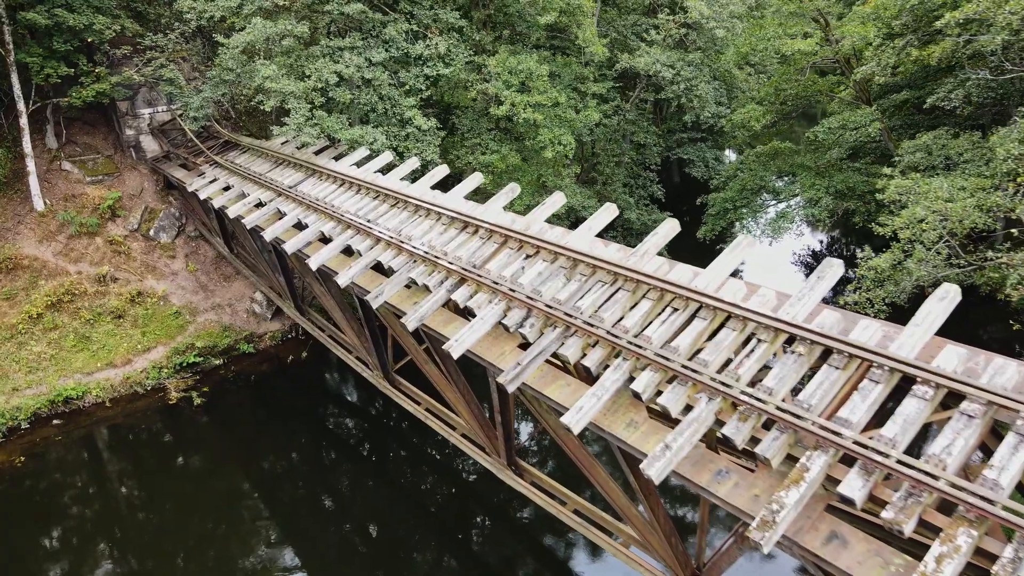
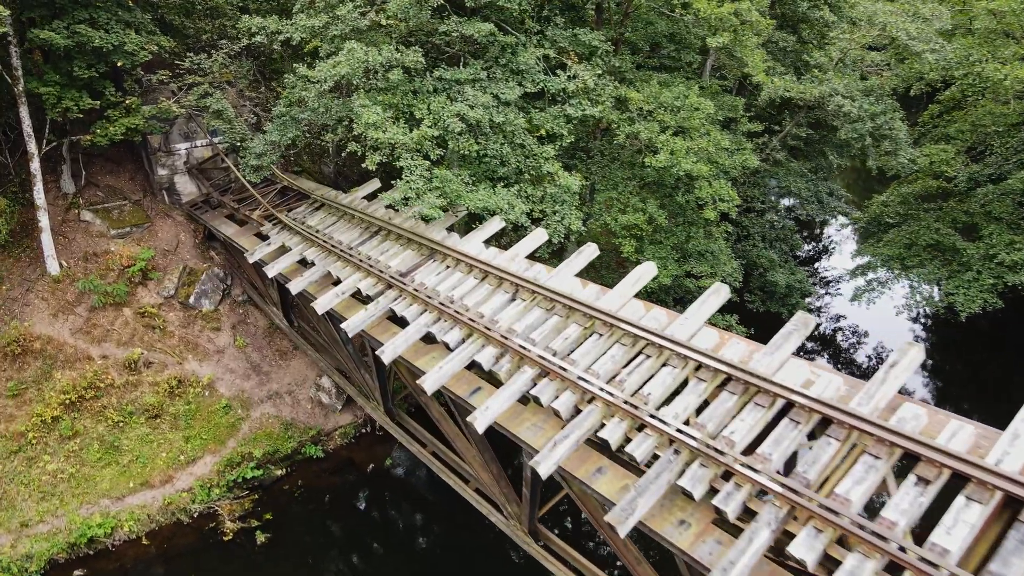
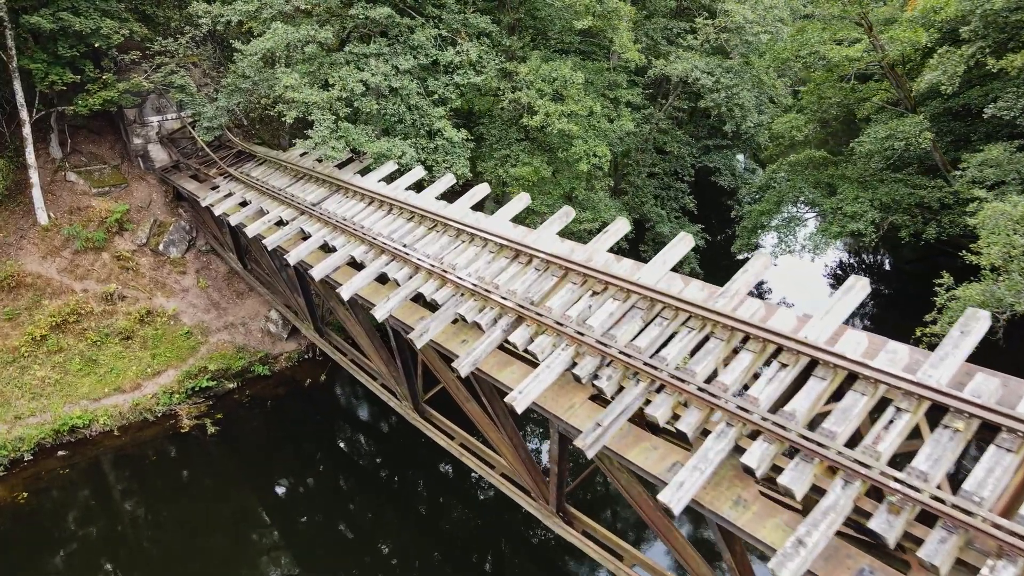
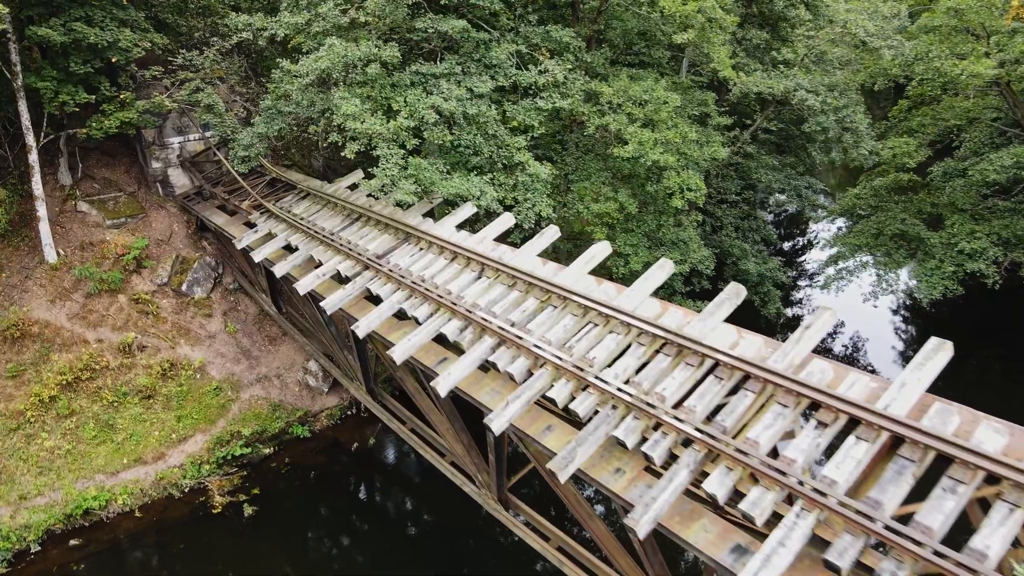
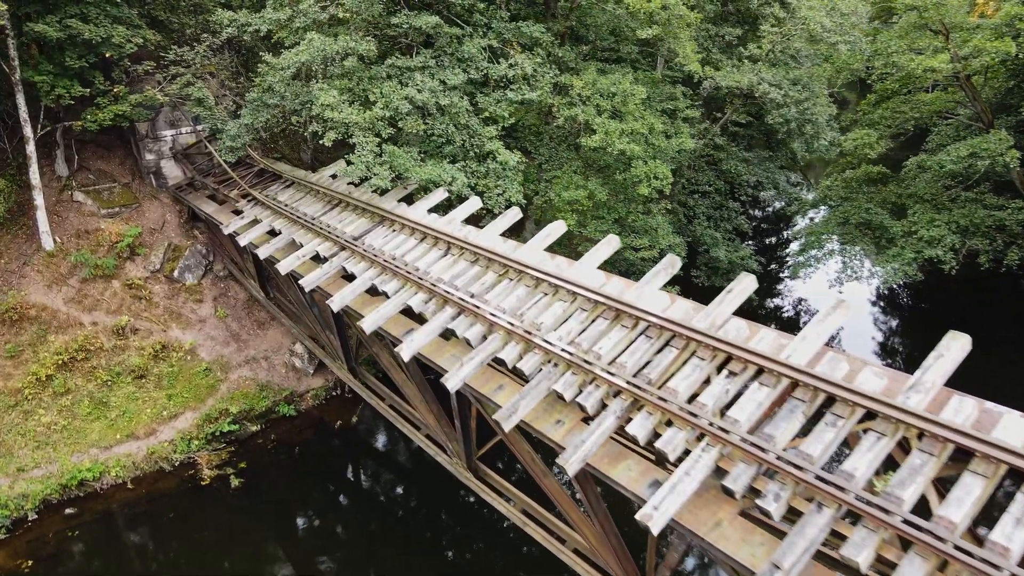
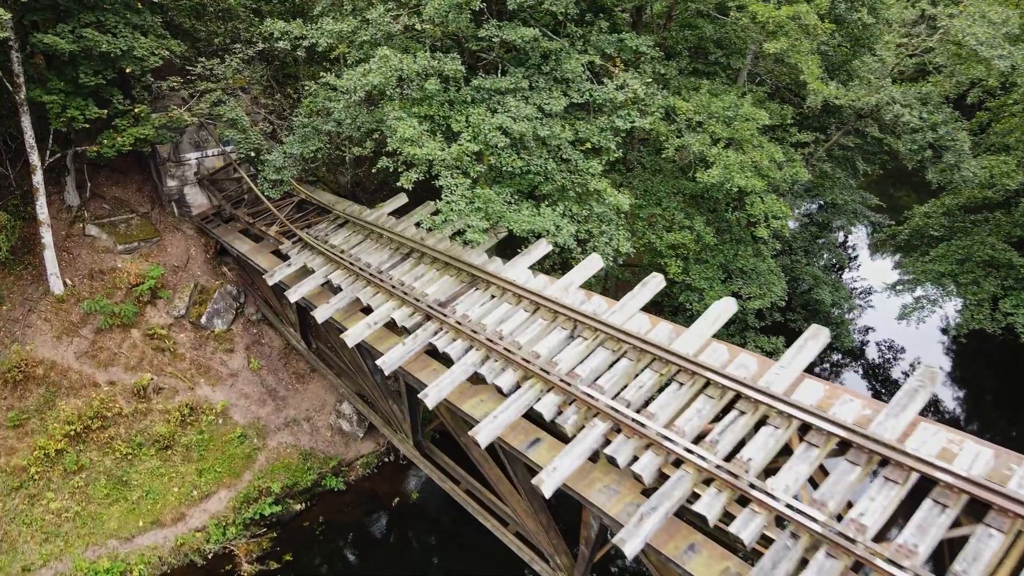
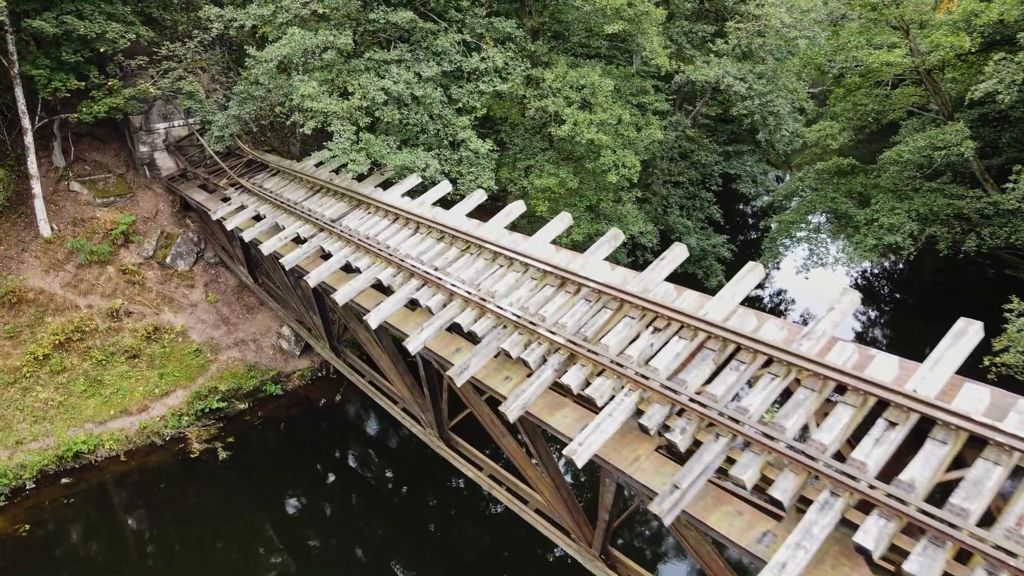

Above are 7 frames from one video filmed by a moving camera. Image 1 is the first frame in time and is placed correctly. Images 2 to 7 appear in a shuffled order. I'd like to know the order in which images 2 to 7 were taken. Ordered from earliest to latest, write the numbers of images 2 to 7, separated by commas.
3, 7, 5, 4, 2, 6
